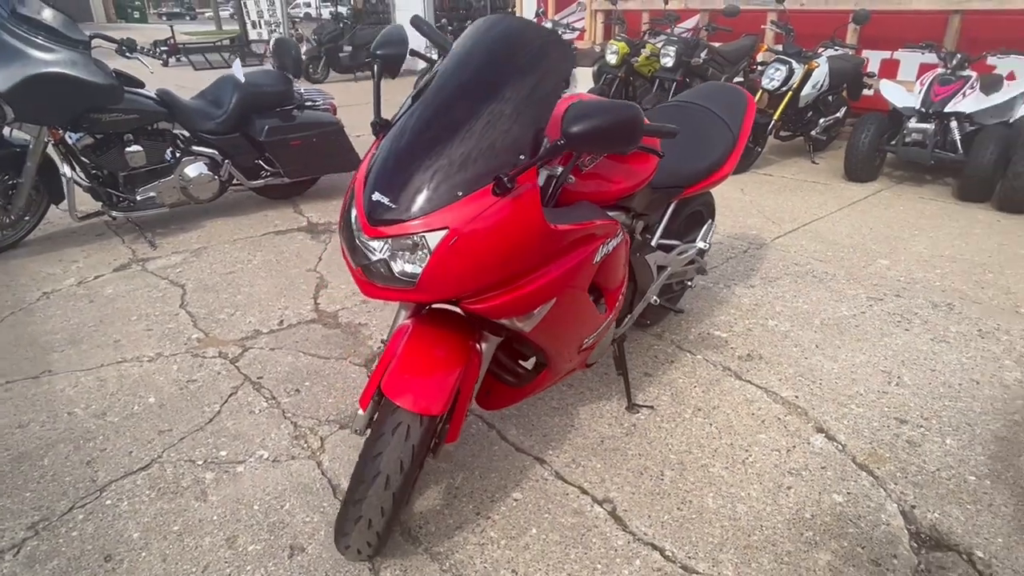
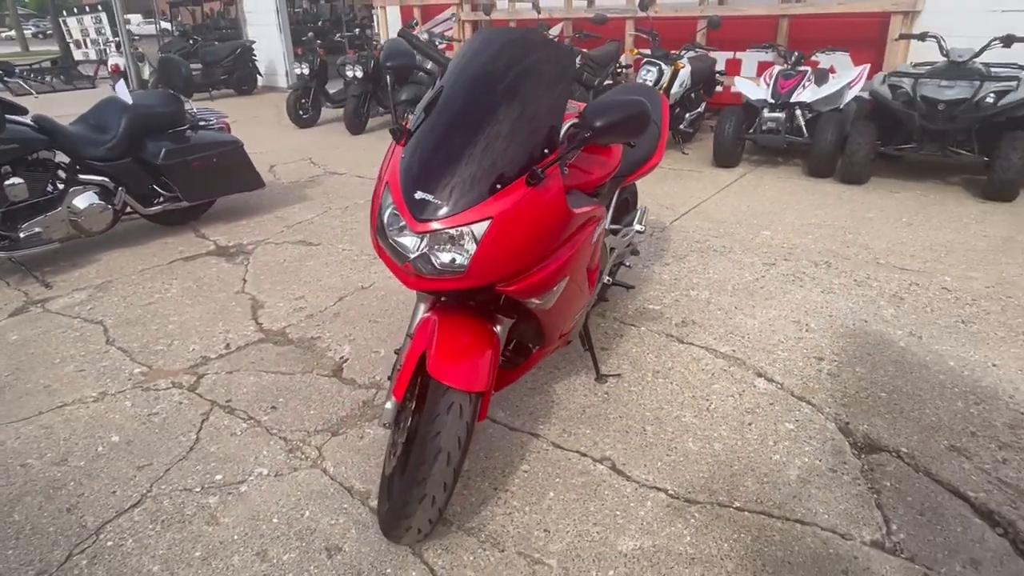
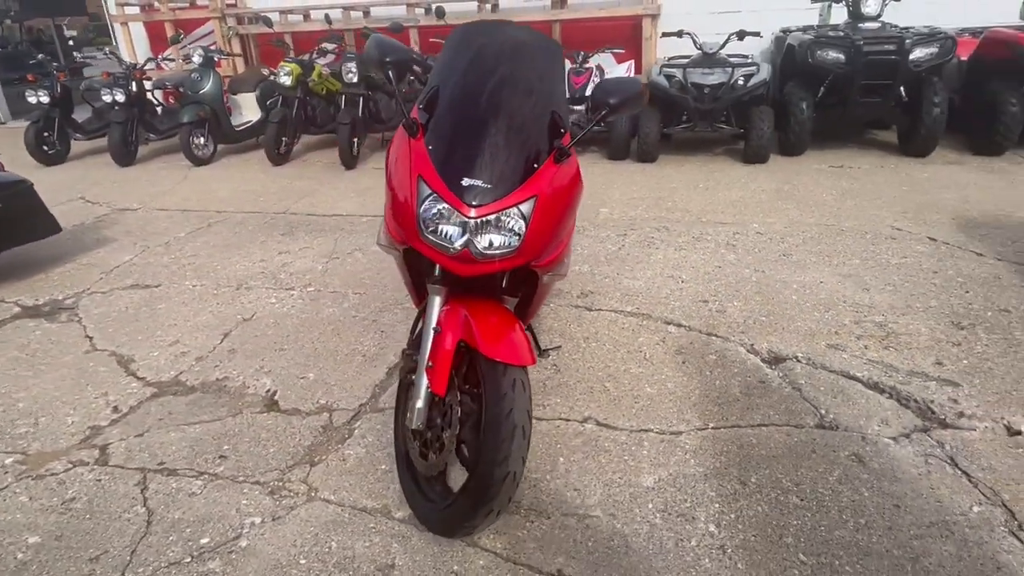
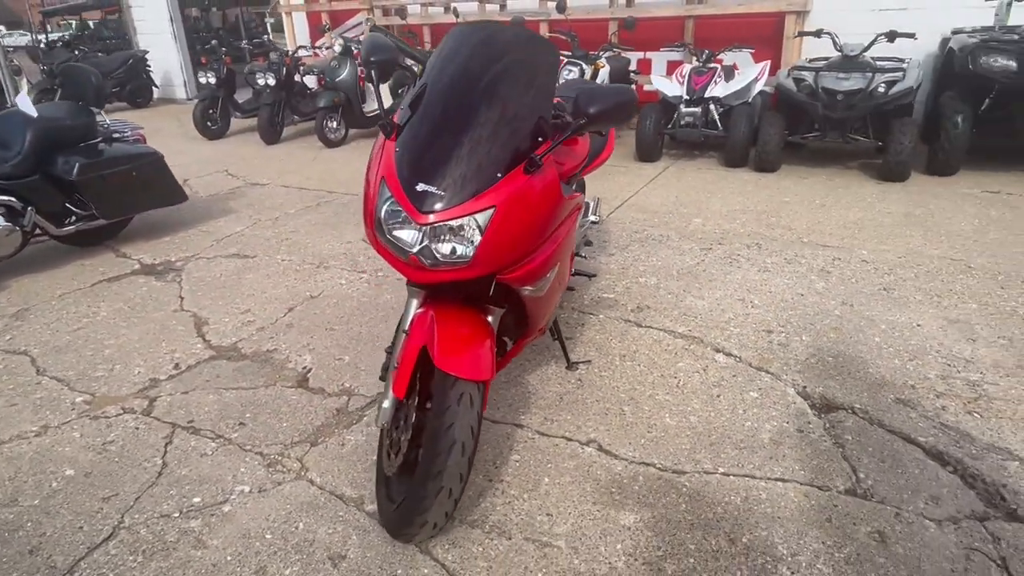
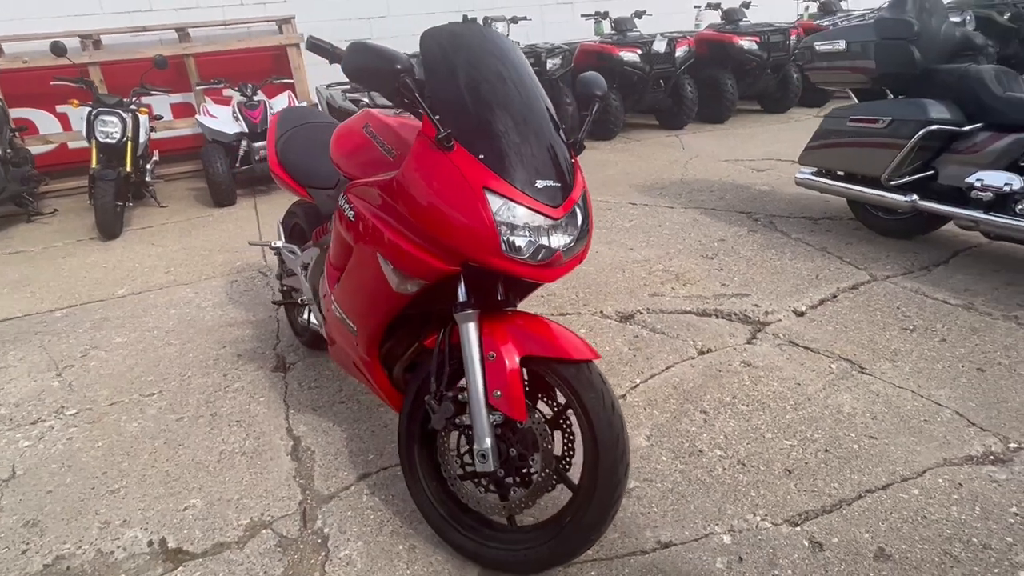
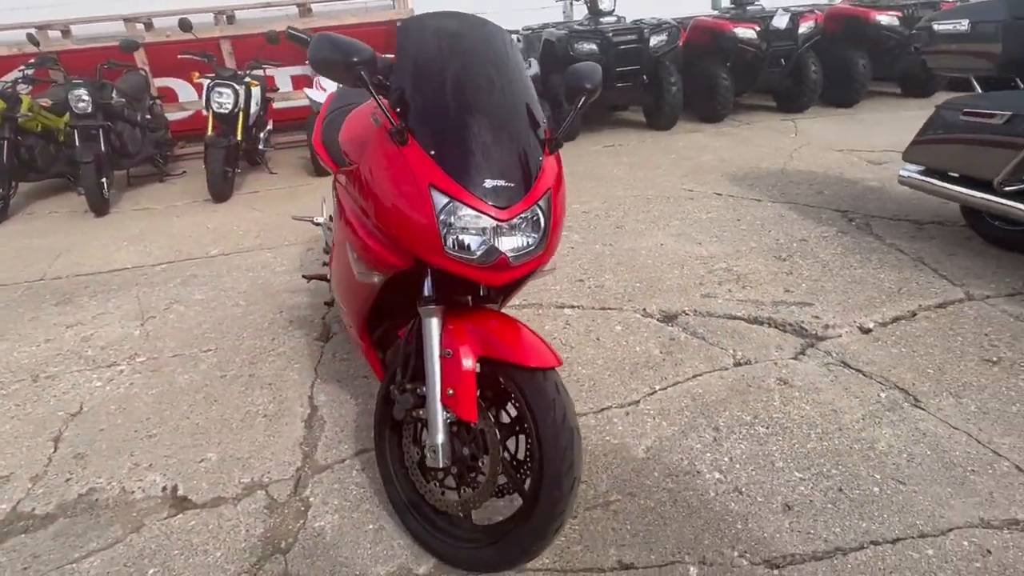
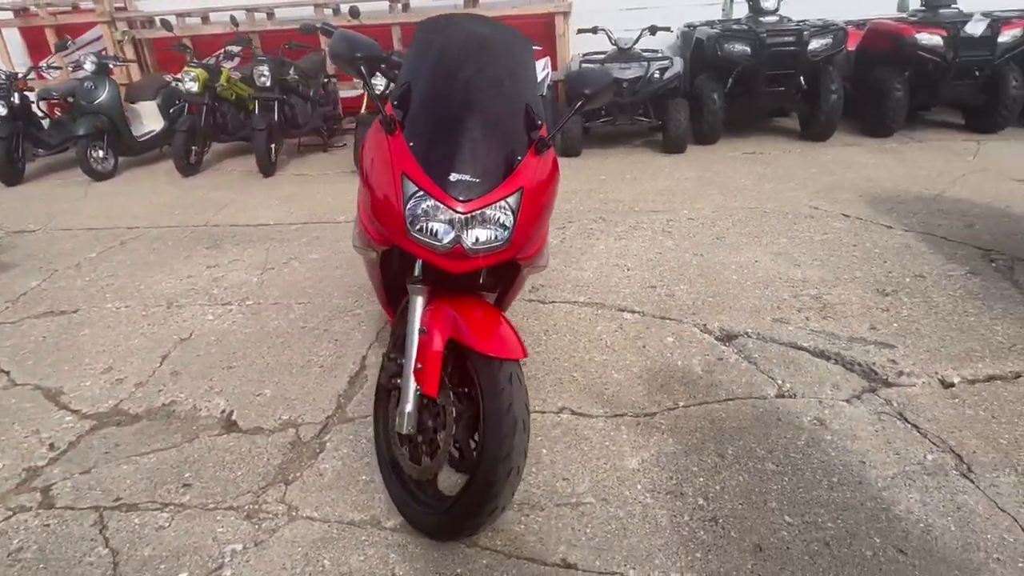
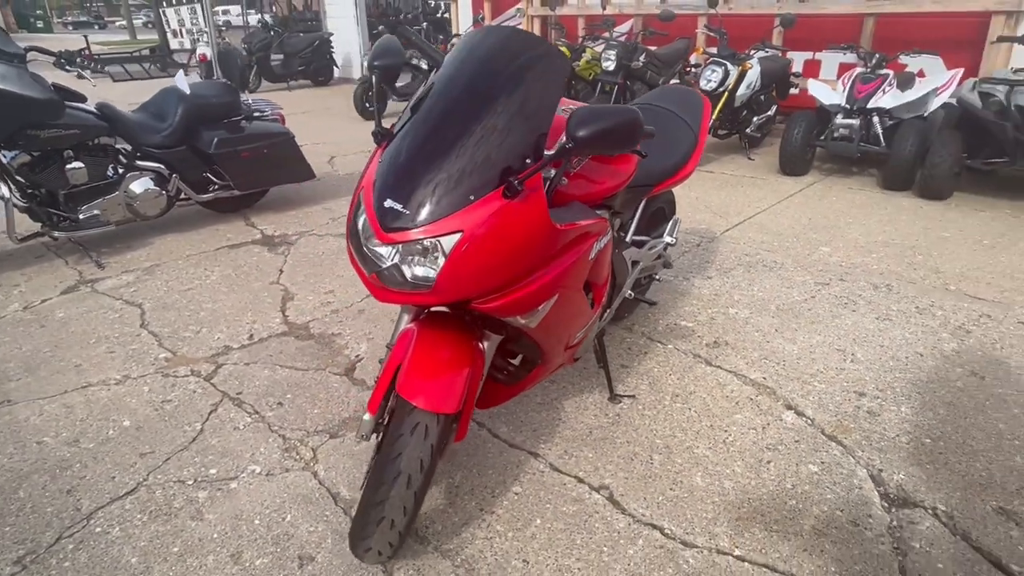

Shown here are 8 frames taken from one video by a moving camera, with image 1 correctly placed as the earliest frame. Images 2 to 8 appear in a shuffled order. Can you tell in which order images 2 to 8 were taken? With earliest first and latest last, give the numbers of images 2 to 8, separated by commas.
8, 2, 4, 3, 7, 6, 5
